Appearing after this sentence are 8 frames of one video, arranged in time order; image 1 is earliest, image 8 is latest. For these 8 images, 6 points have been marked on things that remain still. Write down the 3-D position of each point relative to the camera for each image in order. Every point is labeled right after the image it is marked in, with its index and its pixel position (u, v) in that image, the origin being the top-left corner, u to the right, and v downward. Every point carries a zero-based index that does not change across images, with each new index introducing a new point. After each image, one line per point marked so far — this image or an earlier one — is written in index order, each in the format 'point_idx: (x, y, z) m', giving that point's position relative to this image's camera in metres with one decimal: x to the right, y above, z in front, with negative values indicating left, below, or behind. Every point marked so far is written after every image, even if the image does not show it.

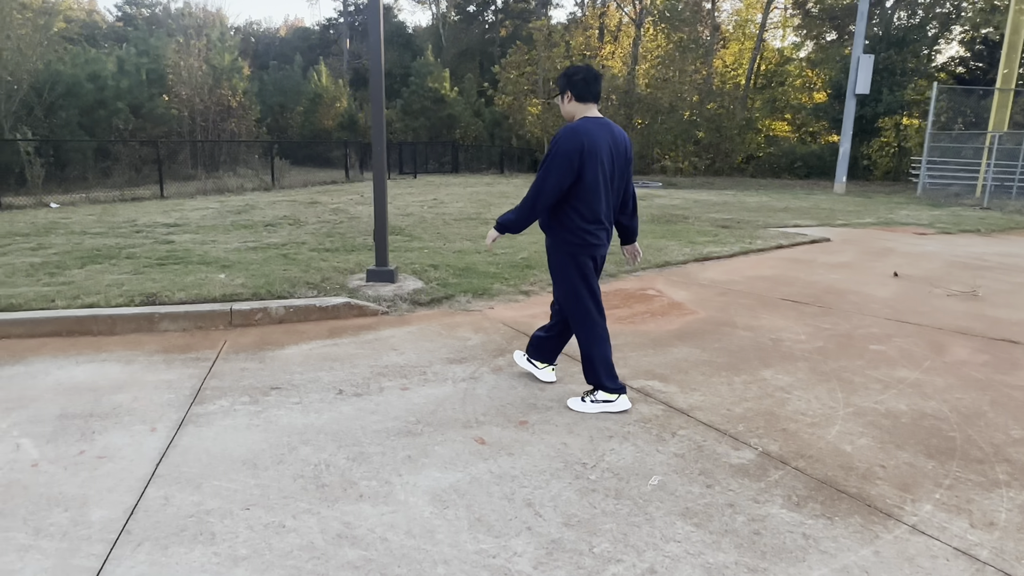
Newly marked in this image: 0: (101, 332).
0: (-2.8, -0.3, +4.8) m
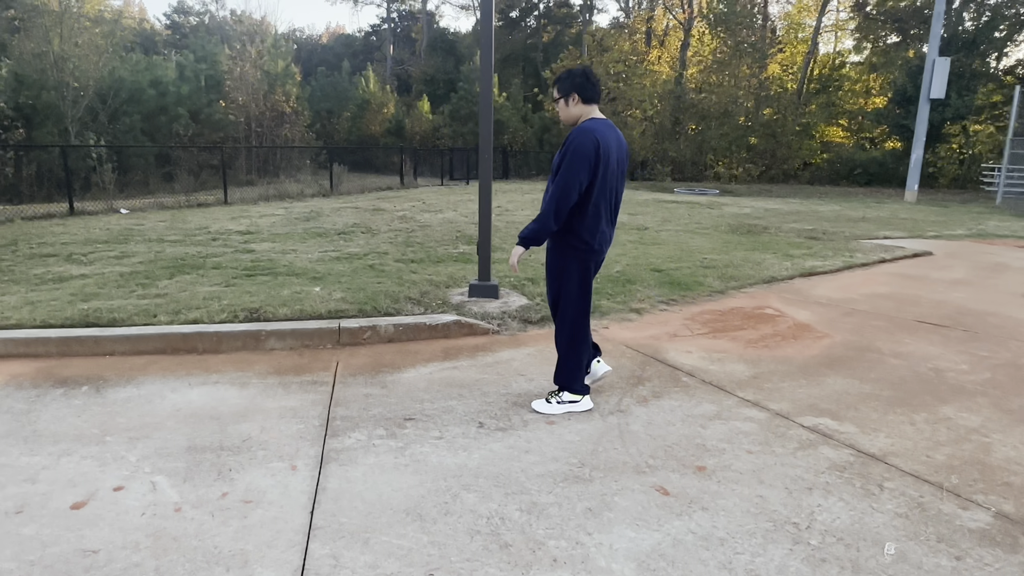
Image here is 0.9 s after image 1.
0: (-2.0, -0.4, +4.5) m
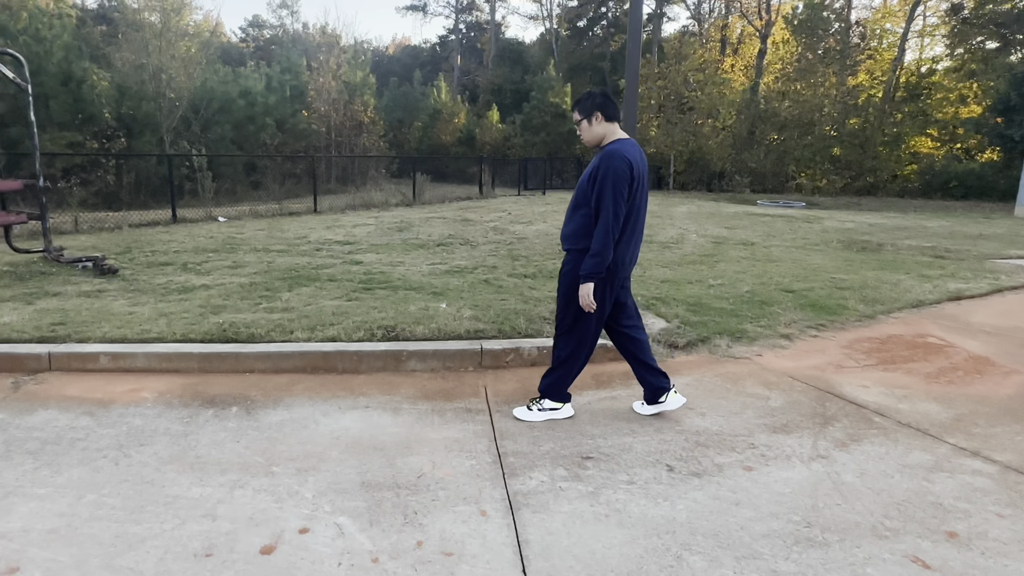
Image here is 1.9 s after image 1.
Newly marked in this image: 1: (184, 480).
0: (-1.0, -0.5, +4.3) m
1: (-1.4, -0.8, +2.9) m
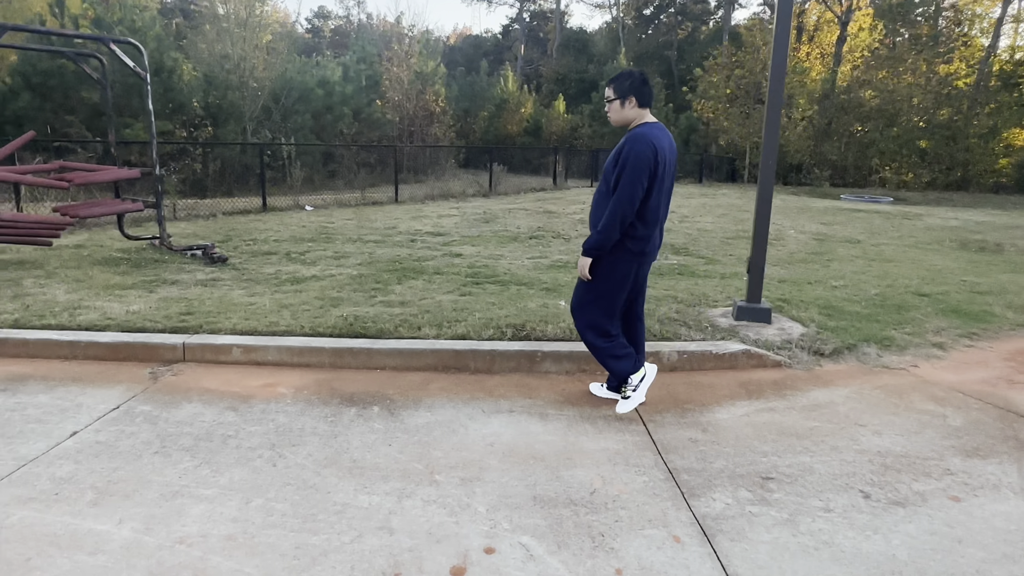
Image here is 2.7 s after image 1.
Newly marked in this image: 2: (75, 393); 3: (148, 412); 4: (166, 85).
0: (-0.2, -0.5, +4.1) m
1: (-0.7, -0.8, +2.8) m
2: (-2.4, -0.6, +3.7) m
3: (-1.8, -0.6, +3.5) m
4: (-7.5, +4.4, +14.9) m
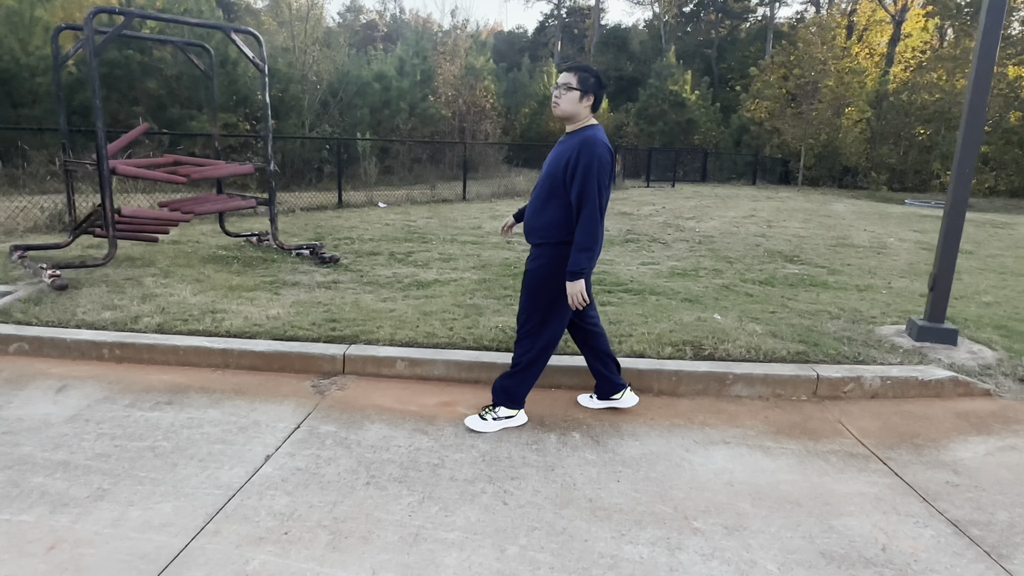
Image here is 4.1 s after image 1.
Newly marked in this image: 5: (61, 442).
0: (+0.8, -0.6, +3.8) m
1: (+0.3, -0.9, +2.5) m
2: (-1.3, -0.6, +3.5) m
3: (-0.8, -0.7, +3.2) m
4: (-6.1, +4.5, +14.8) m
5: (-2.0, -0.7, +3.0) m
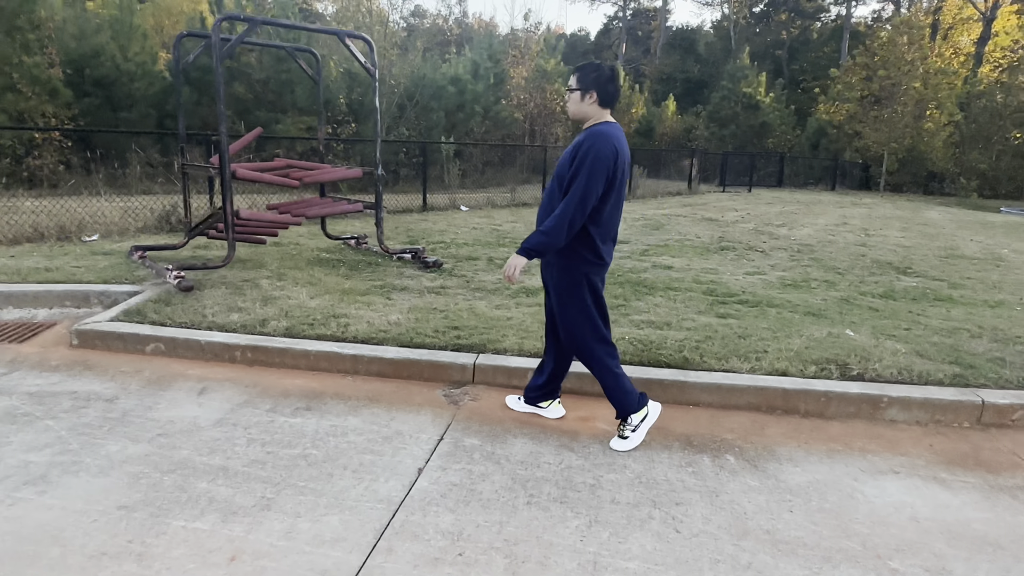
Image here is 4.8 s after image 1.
0: (+1.6, -0.6, +3.6) m
1: (+0.9, -0.9, +2.3) m
2: (-0.6, -0.6, +3.4) m
3: (-0.1, -0.7, +3.1) m
4: (-4.4, +4.6, +15.1) m
5: (-1.3, -0.7, +3.0) m
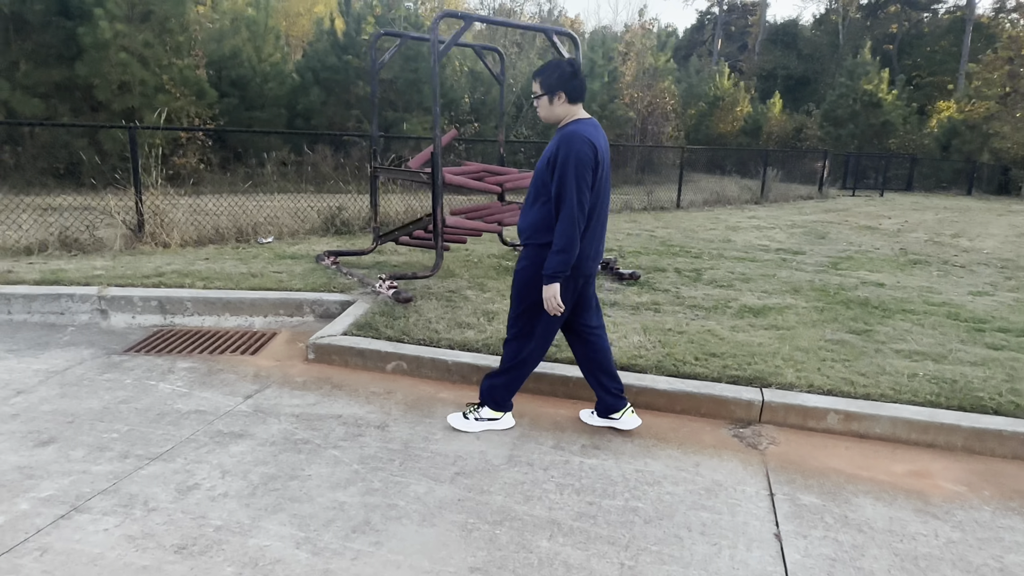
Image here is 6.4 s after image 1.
0: (+3.0, -0.8, +3.0) m
1: (+2.2, -1.1, +1.8) m
2: (+0.8, -0.8, +3.0) m
3: (+1.2, -0.9, +2.7) m
4: (-1.6, +4.5, +15.0) m
5: (+0.1, -0.8, +2.7) m
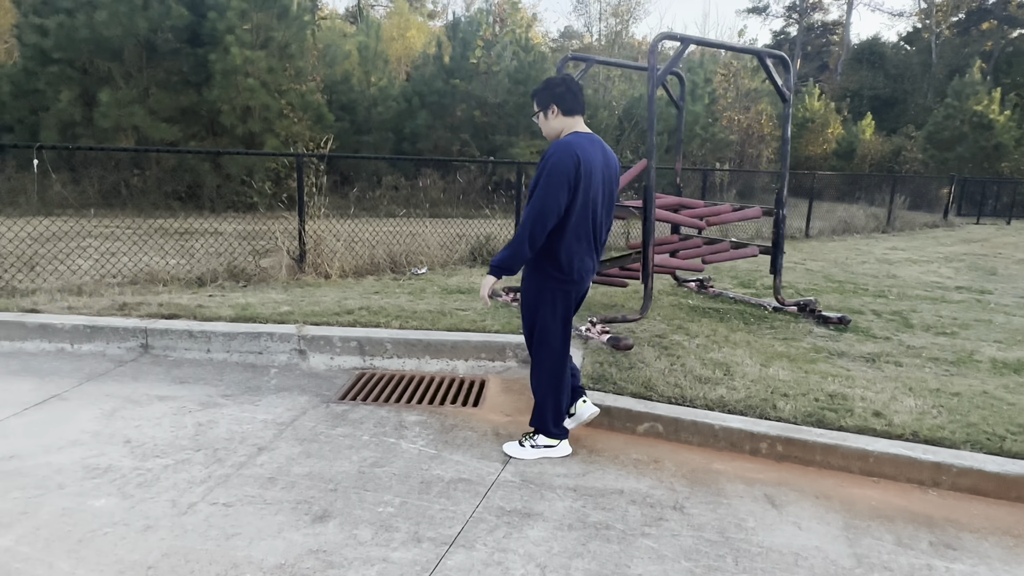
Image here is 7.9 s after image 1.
0: (+4.2, -1.1, +2.3) m
1: (+3.4, -1.4, +1.1) m
2: (+2.0, -1.0, +2.5) m
3: (+2.5, -1.1, +2.1) m
4: (+0.7, +4.0, +14.8) m
5: (+1.3, -1.0, +2.2) m
